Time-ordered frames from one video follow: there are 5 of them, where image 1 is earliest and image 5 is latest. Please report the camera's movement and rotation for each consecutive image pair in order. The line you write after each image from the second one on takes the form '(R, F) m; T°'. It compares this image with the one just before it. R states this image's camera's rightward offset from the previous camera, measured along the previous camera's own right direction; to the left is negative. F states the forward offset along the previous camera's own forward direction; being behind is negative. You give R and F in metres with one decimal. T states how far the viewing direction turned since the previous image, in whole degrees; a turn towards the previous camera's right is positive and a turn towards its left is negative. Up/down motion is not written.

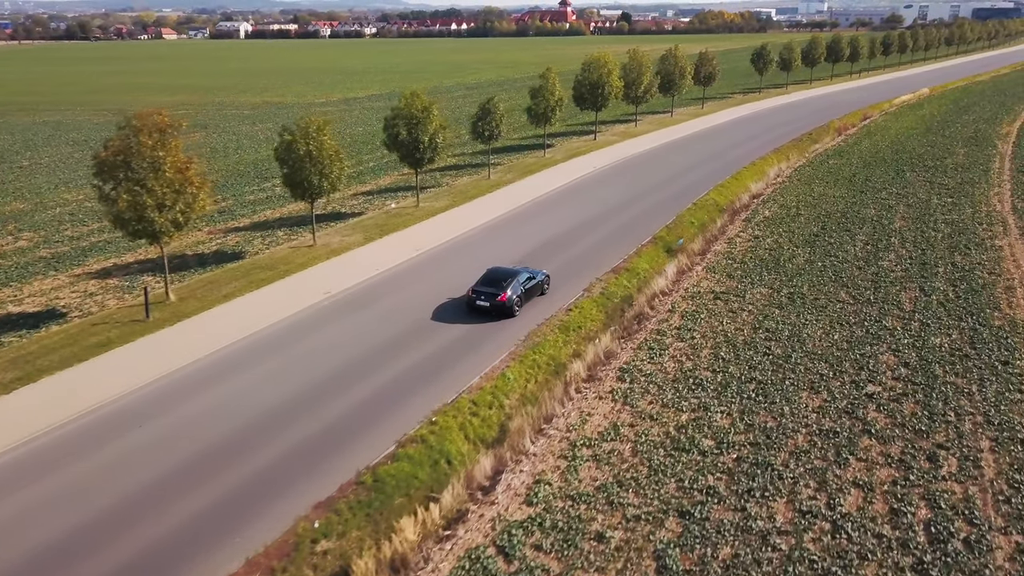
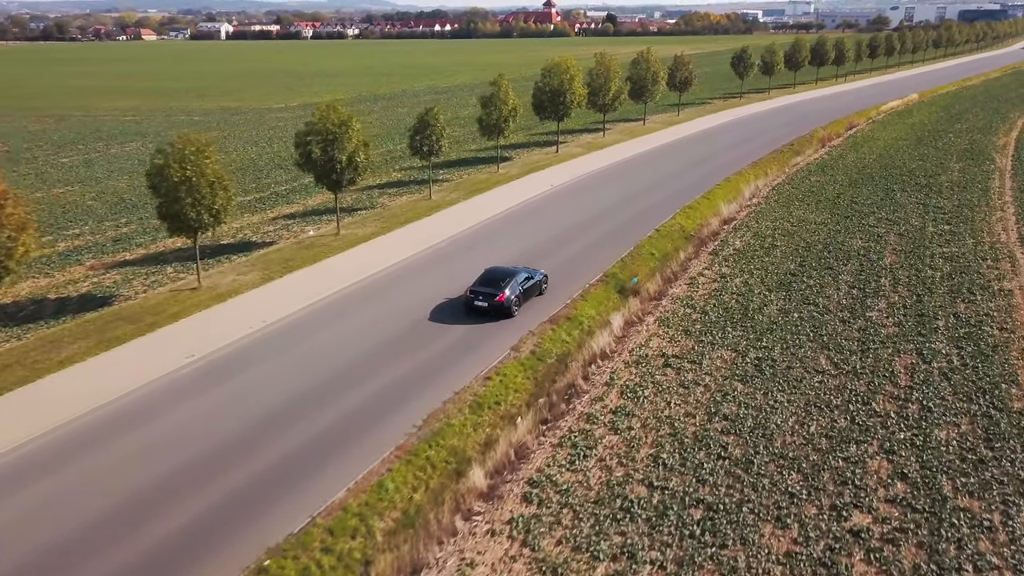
(+1.9, +3.9) m; +1°
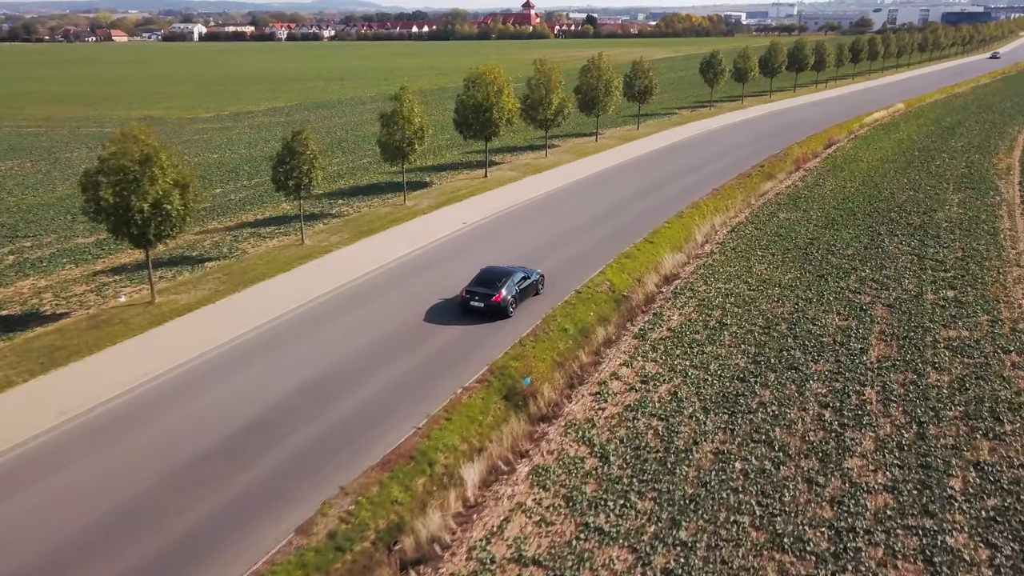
(+3.1, +6.3) m; +1°
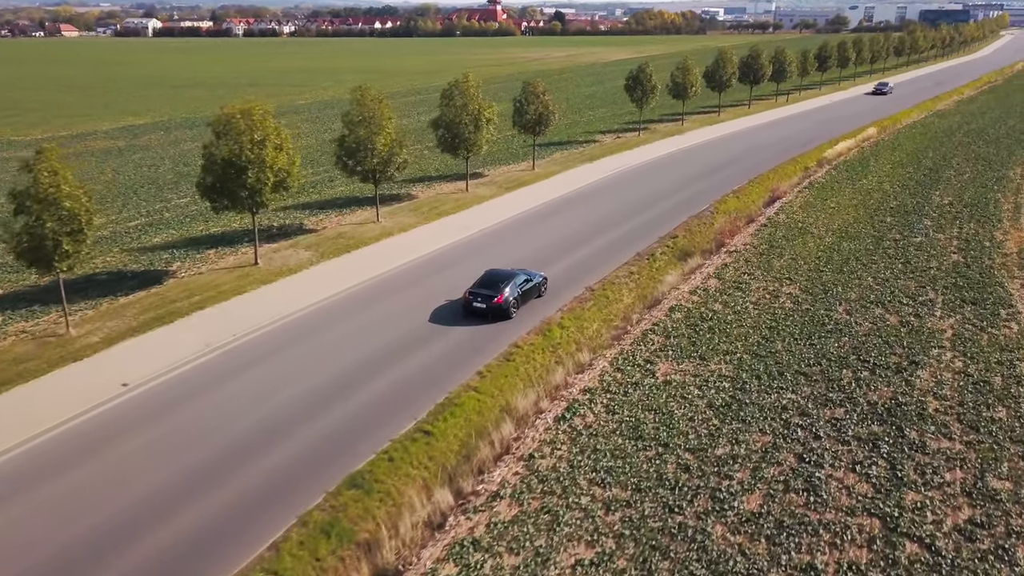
(+6.4, +11.3) m; +1°
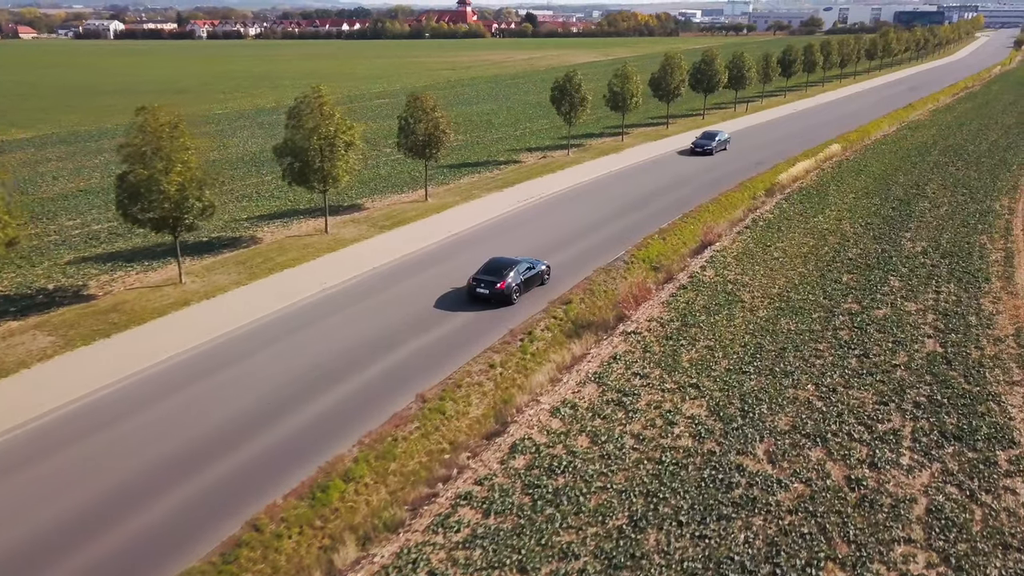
(+4.0, +6.6) m; +1°
